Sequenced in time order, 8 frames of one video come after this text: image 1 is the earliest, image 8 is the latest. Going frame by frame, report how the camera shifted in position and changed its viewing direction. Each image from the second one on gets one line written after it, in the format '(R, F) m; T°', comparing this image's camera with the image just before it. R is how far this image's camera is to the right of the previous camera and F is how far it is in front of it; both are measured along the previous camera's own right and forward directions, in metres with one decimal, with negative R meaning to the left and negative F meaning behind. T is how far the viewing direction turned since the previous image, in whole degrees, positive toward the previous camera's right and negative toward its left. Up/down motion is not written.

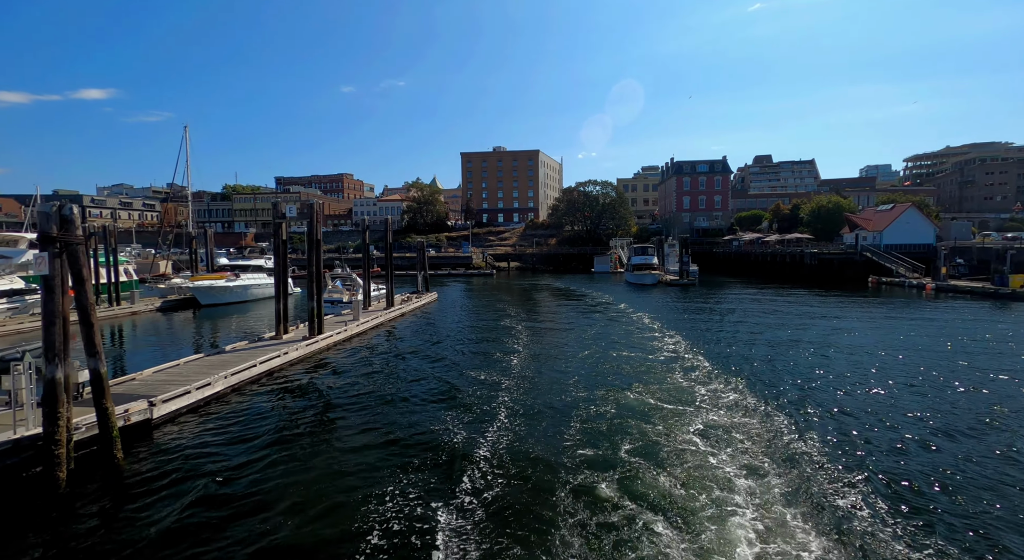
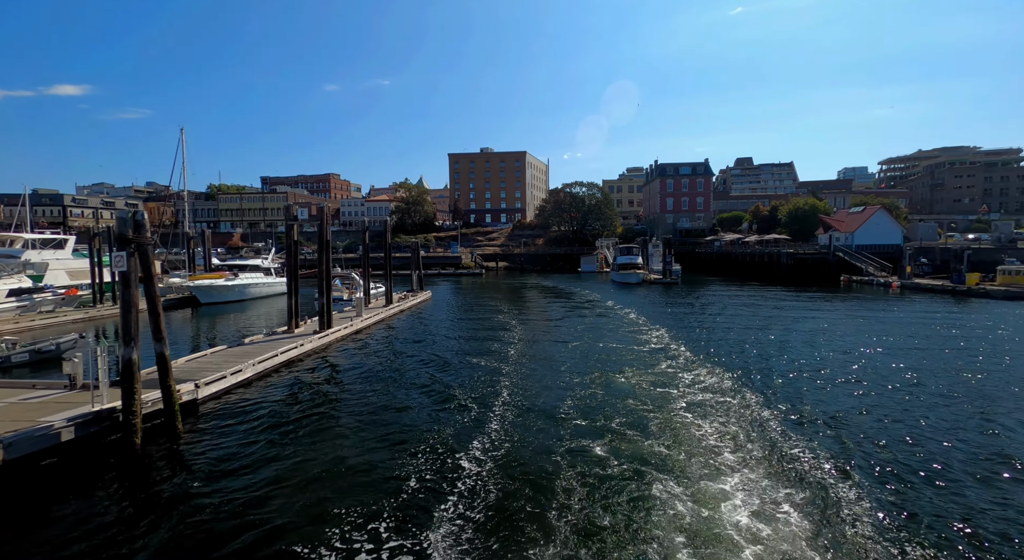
(-0.4, -1.8) m; +2°
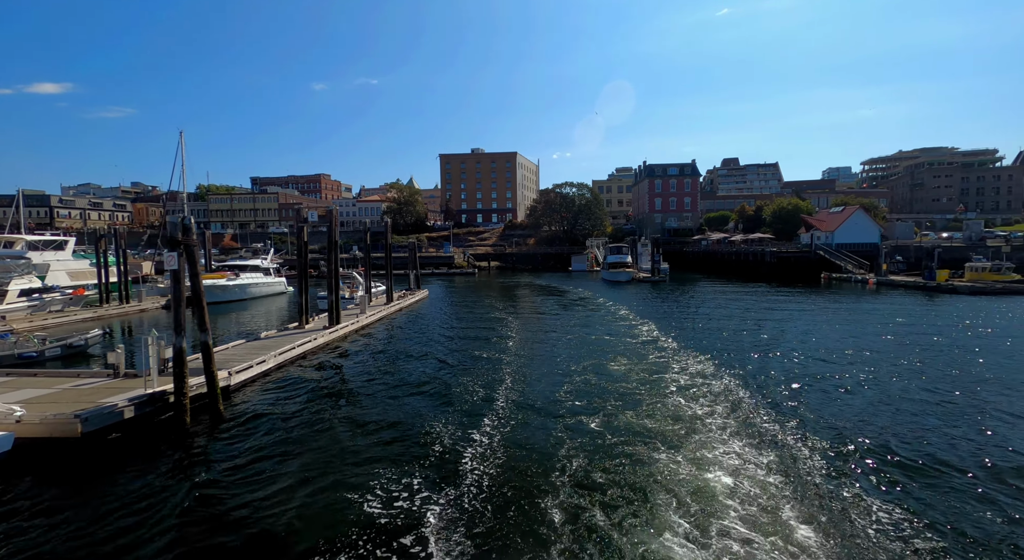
(-0.4, -1.5) m; +1°
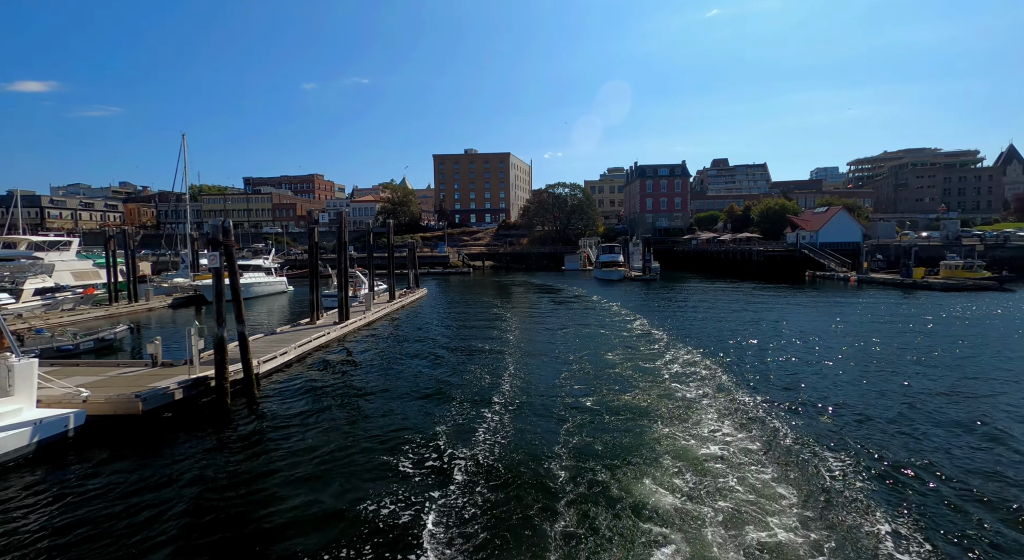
(-0.4, -1.5) m; +1°
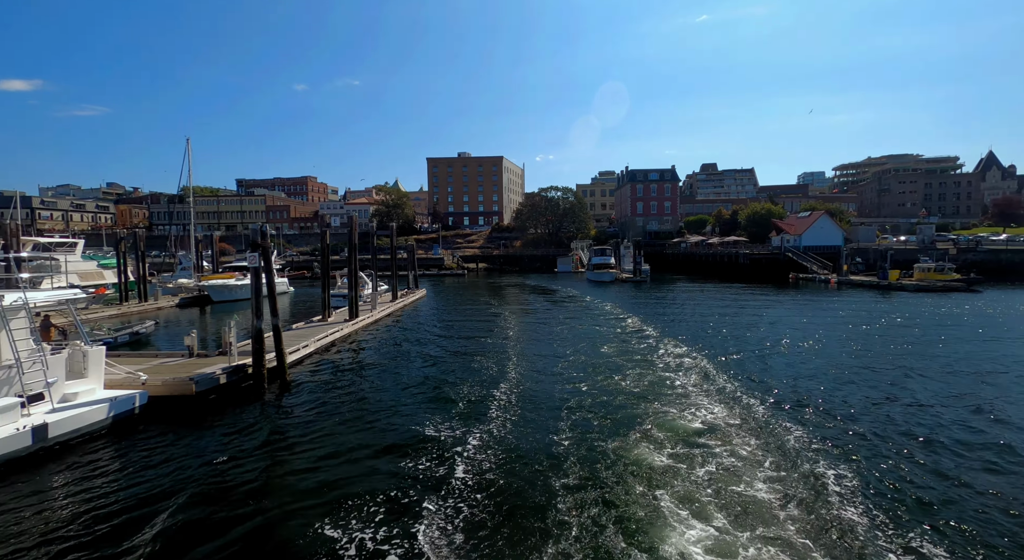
(-0.4, -1.7) m; +1°
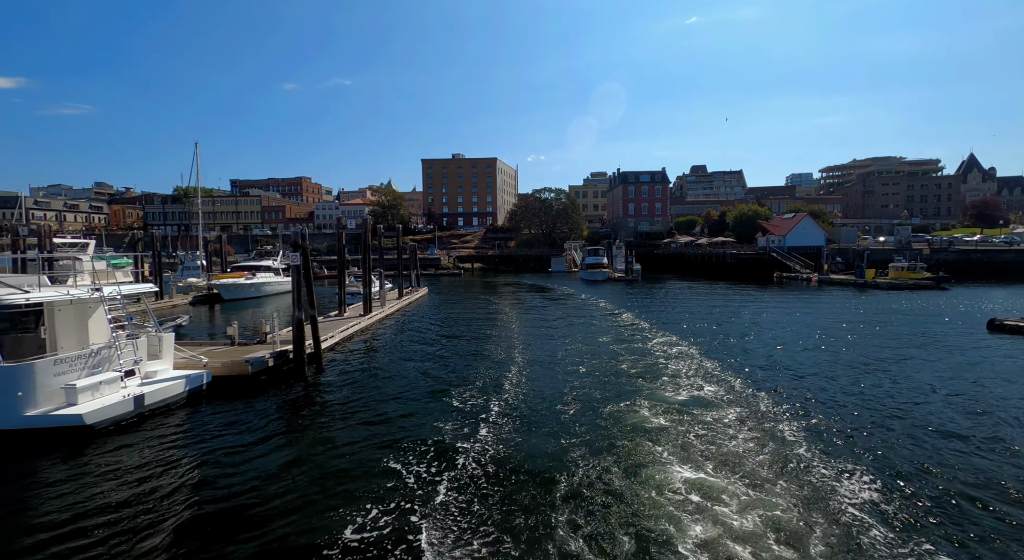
(-0.6, -2.2) m; +1°
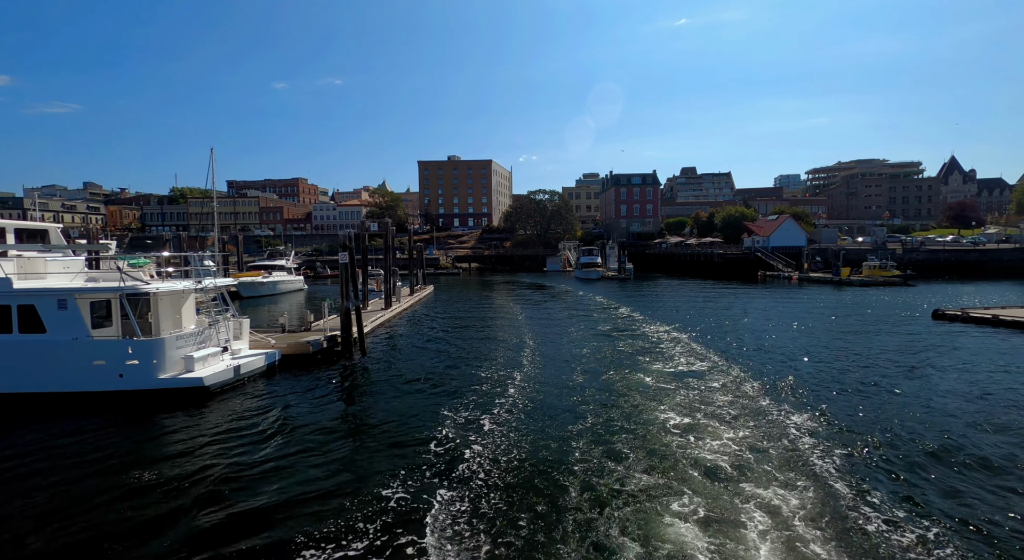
(-0.8, -3.2) m; +1°
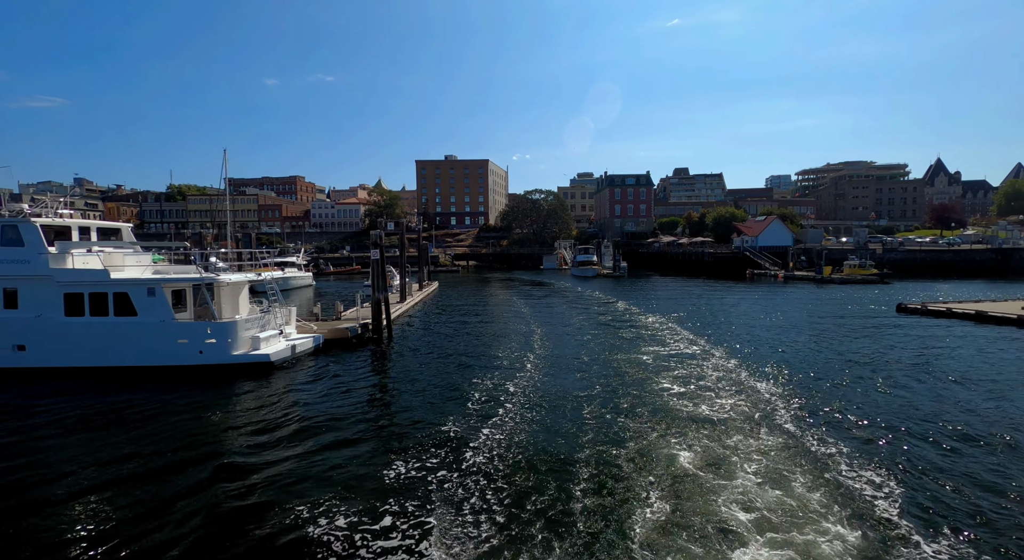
(-0.8, -2.7) m; +1°
